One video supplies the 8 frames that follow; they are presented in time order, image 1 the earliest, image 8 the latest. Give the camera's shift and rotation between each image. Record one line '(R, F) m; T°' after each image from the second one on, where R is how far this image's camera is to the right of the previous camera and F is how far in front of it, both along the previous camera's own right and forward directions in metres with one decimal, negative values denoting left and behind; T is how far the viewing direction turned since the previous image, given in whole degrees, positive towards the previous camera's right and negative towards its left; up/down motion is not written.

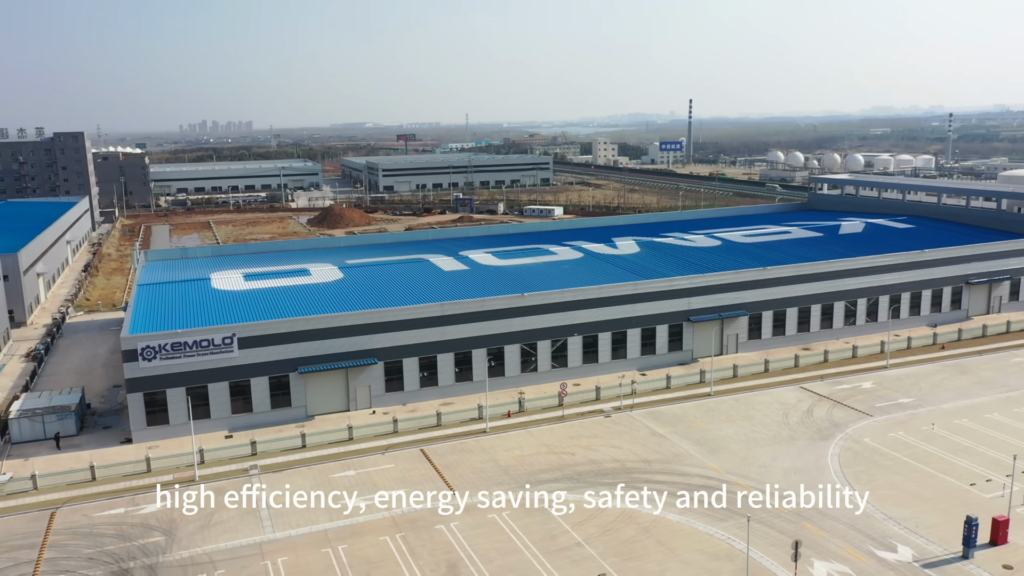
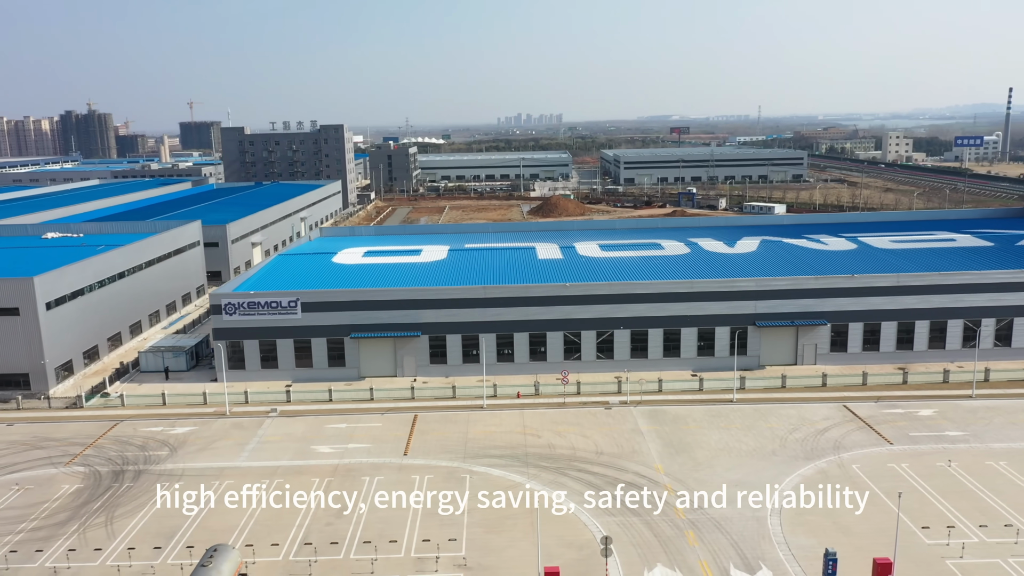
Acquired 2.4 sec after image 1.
(+11.6, +0.4) m; -21°
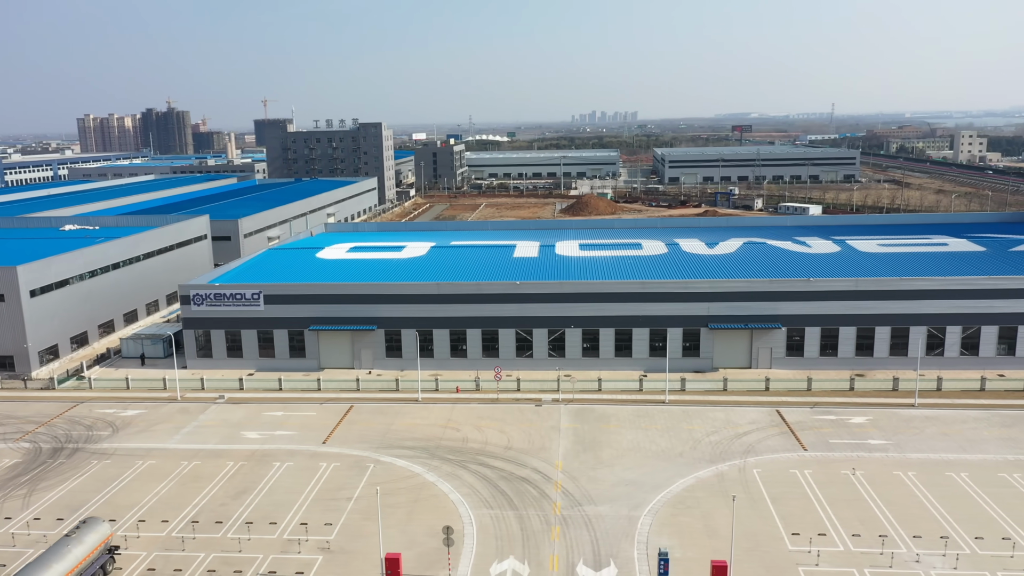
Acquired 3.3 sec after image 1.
(+5.8, -0.4) m; -5°
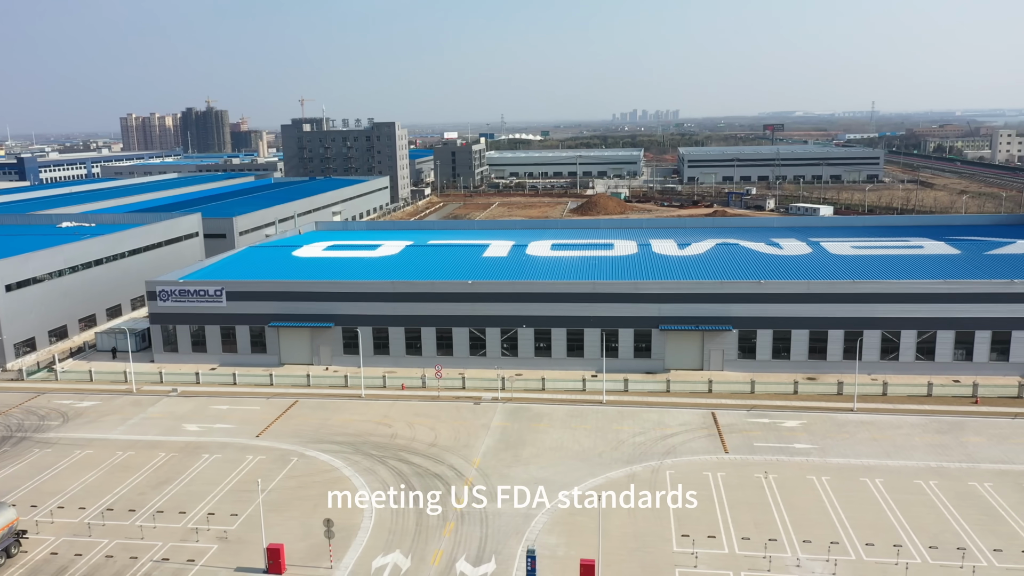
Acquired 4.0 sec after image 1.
(+4.2, -0.3) m; -3°
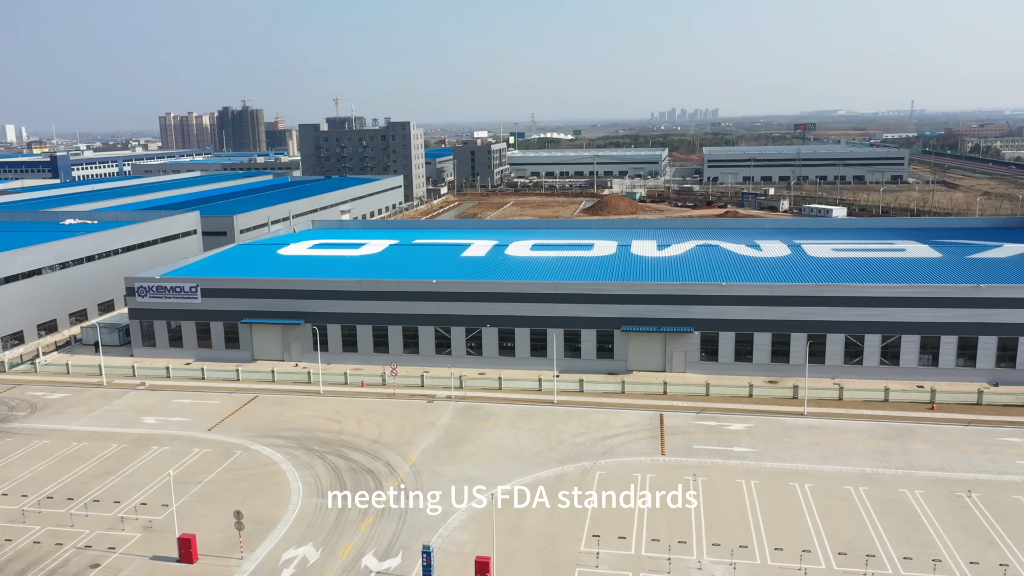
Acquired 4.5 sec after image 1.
(+3.5, -0.2) m; -3°
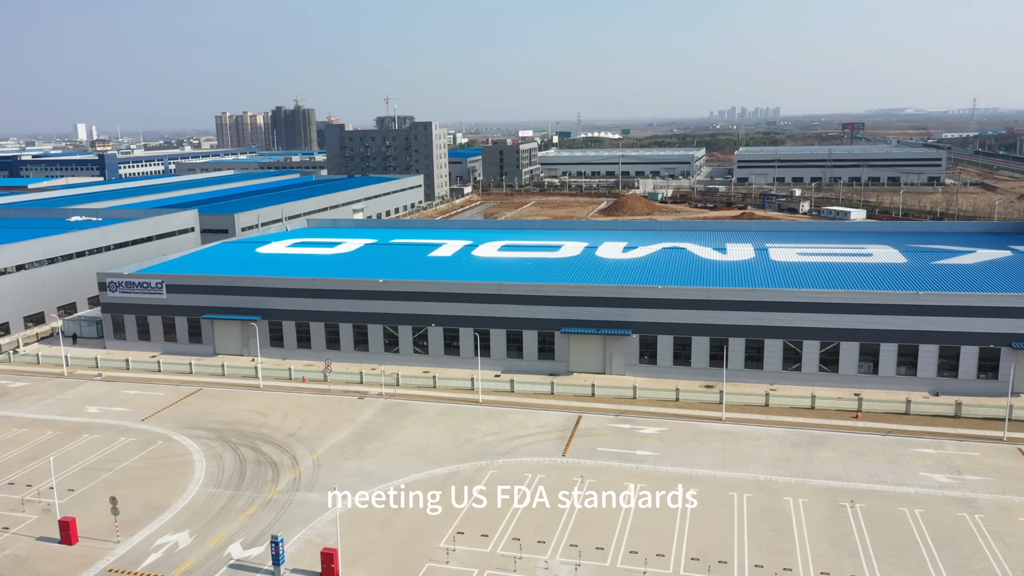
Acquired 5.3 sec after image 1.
(+5.5, -0.3) m; -4°
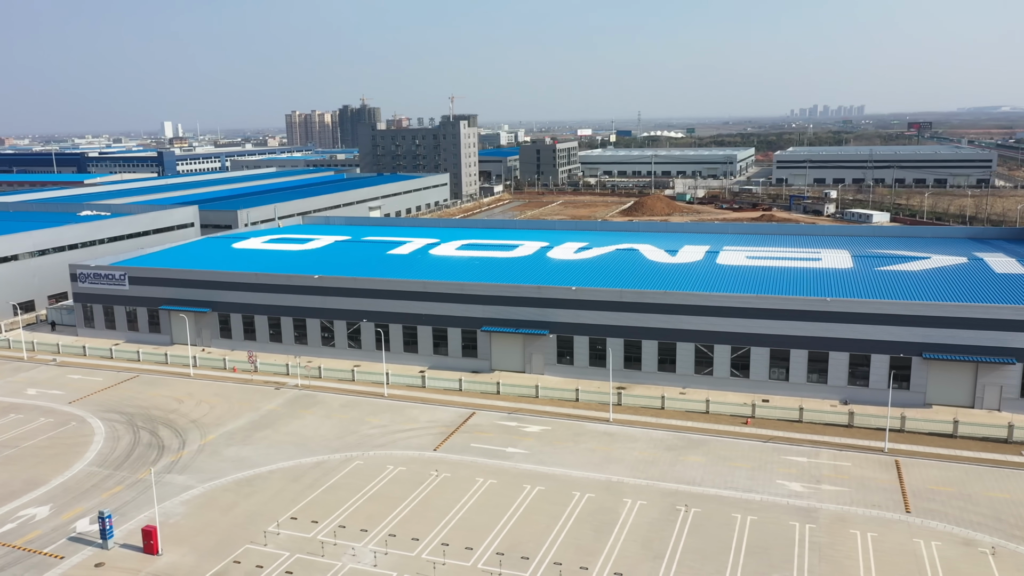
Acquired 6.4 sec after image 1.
(+7.3, -0.4) m; -5°
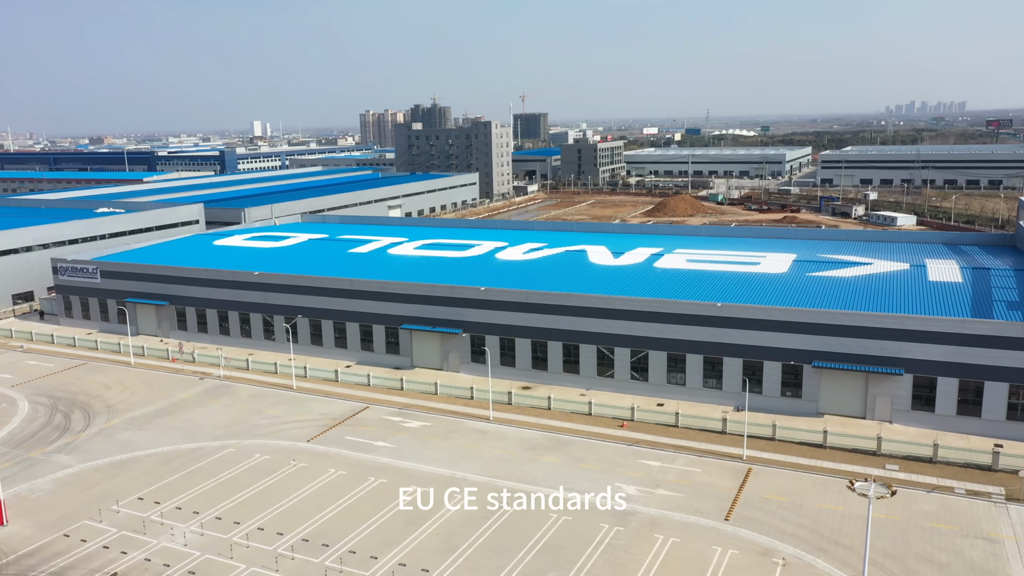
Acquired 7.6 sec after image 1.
(+8.0, -0.4) m; -6°
